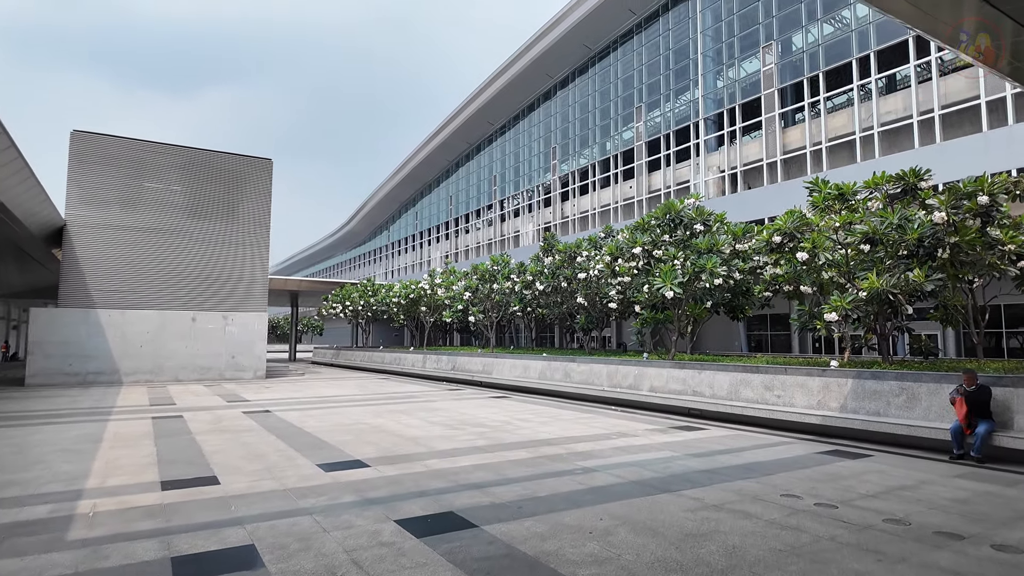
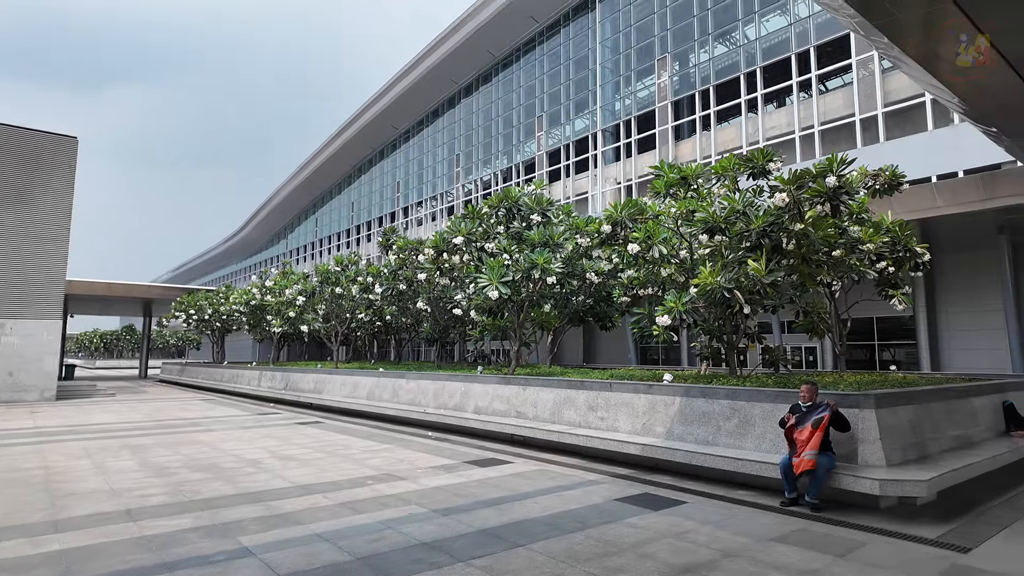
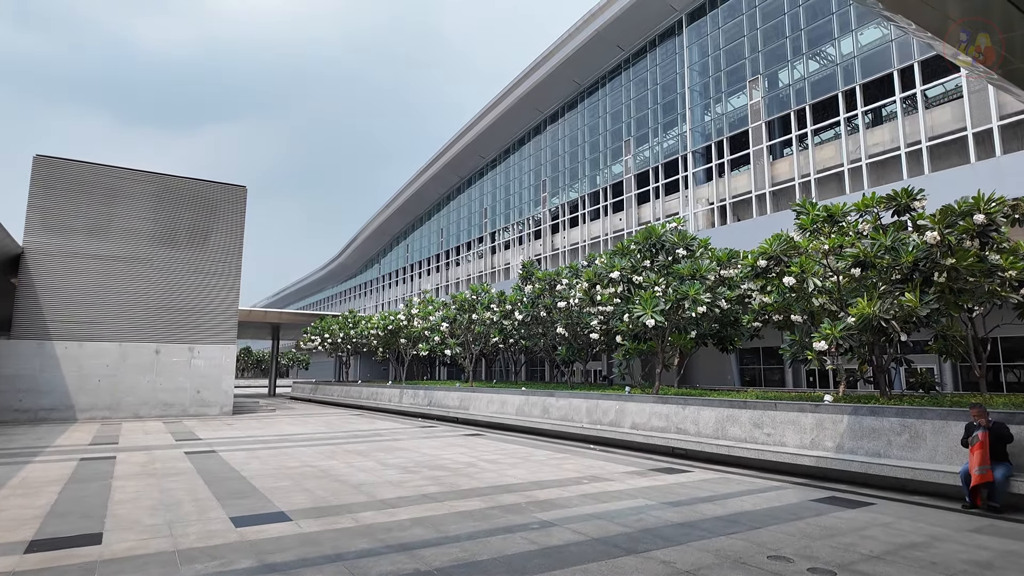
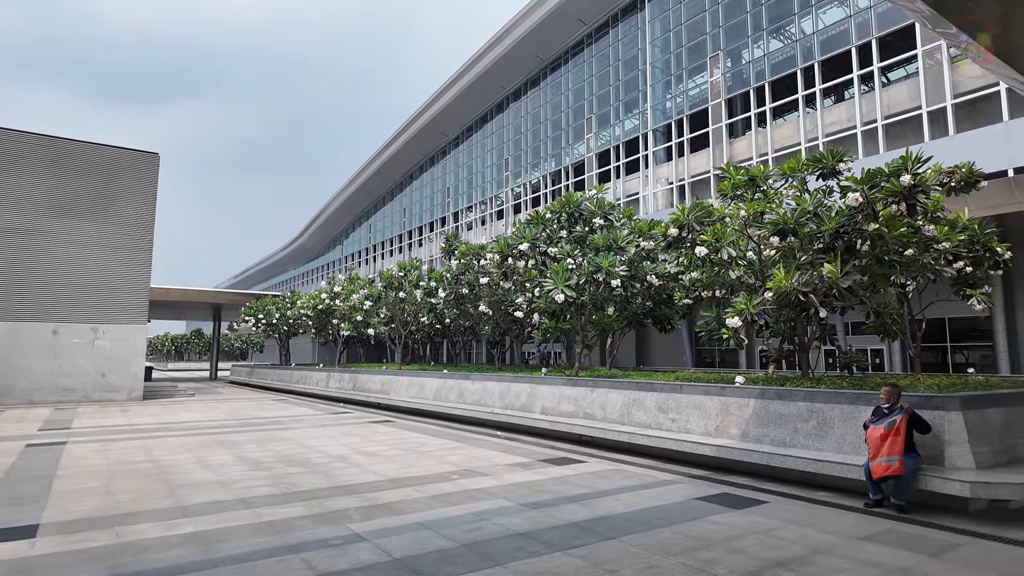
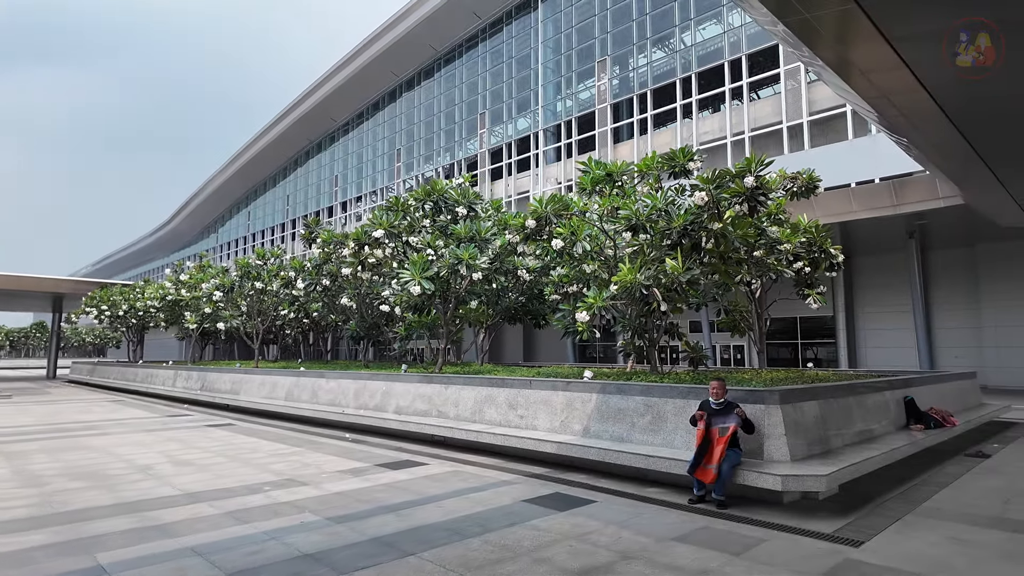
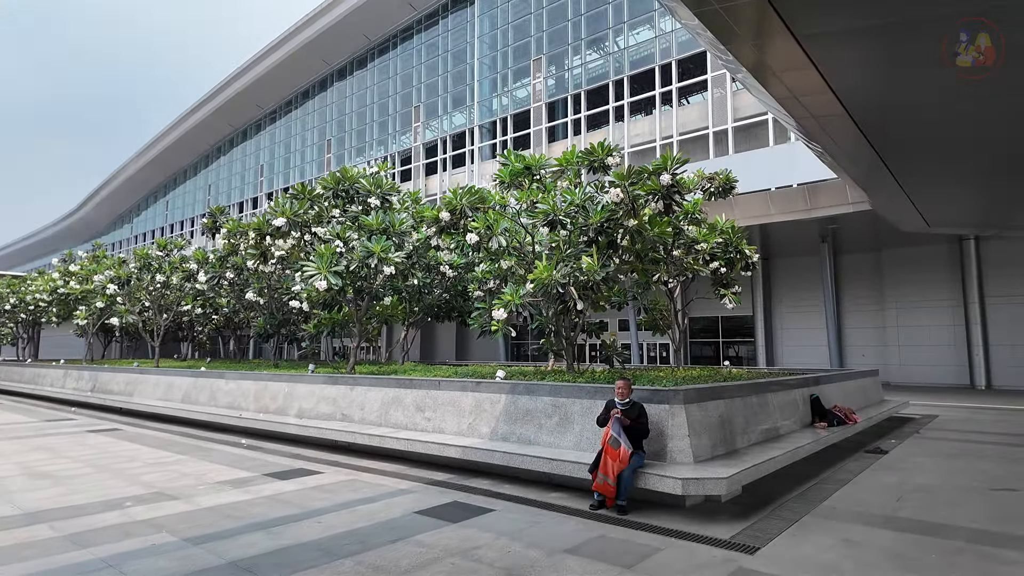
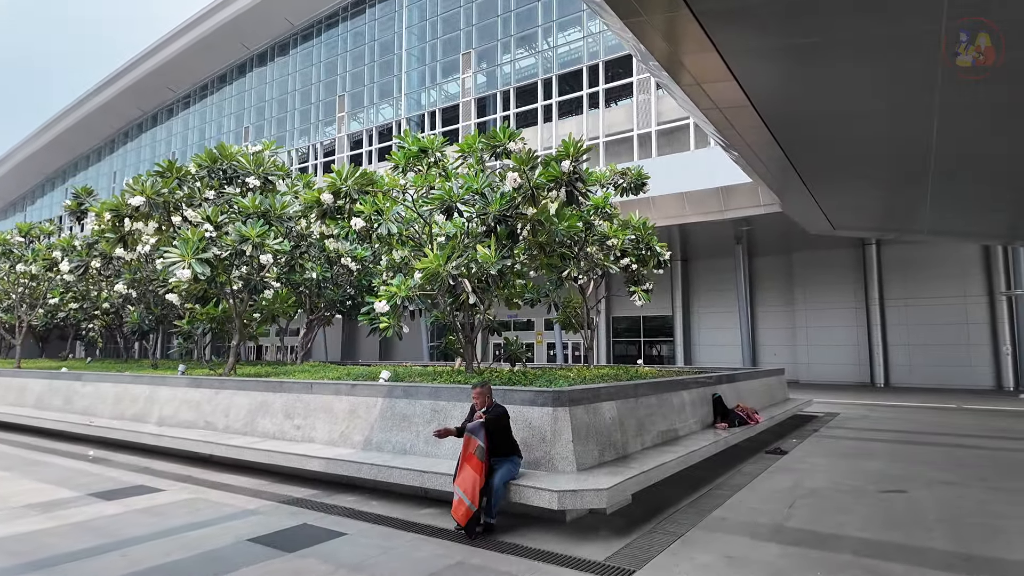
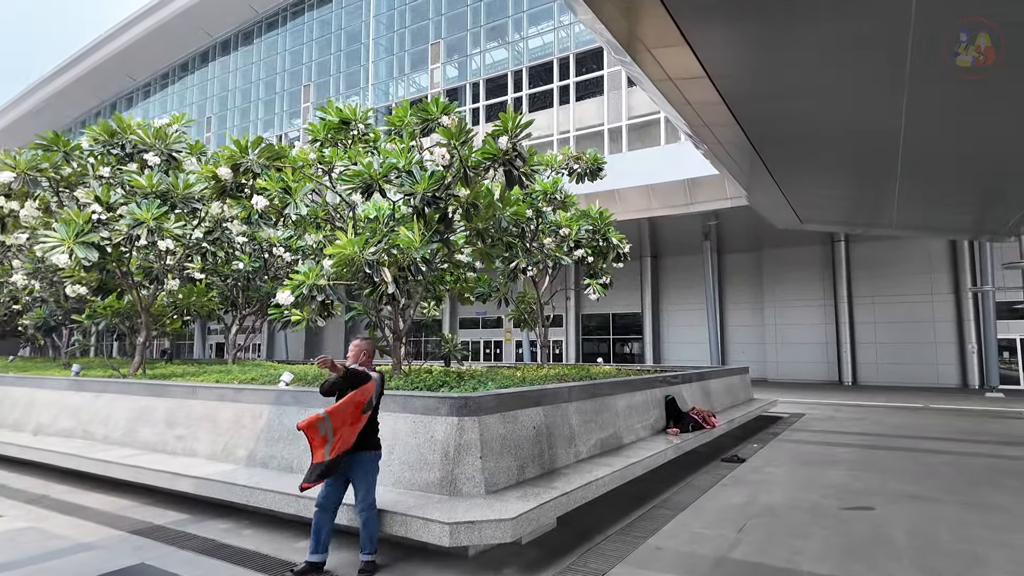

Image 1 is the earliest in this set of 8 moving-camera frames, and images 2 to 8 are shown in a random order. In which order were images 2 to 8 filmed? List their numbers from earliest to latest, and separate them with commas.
3, 4, 2, 5, 6, 7, 8
